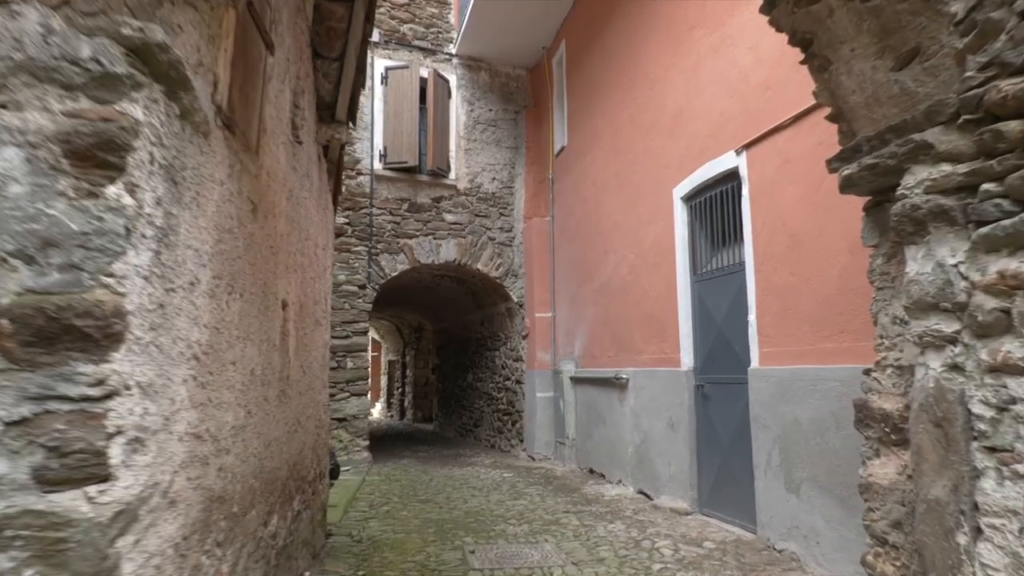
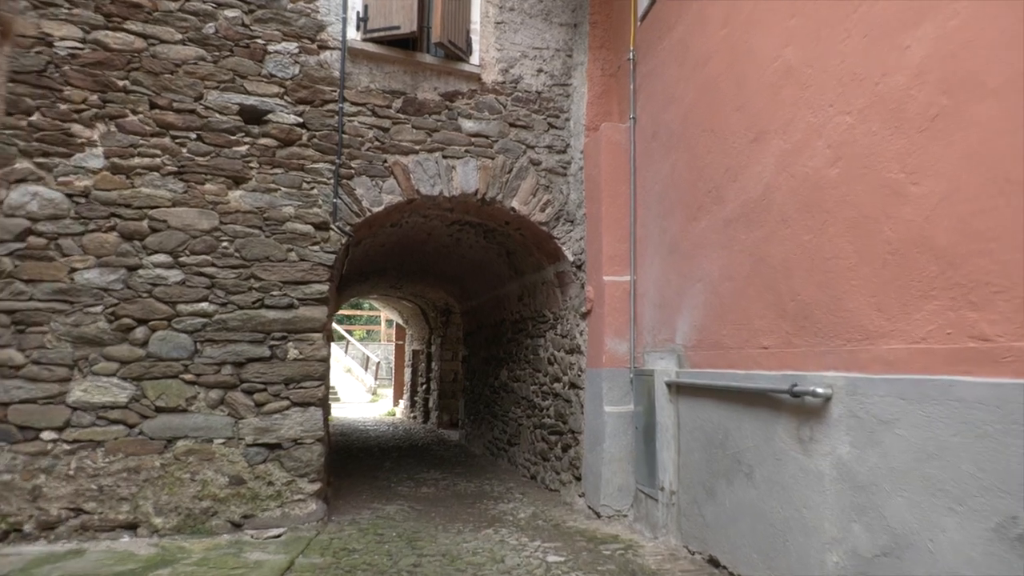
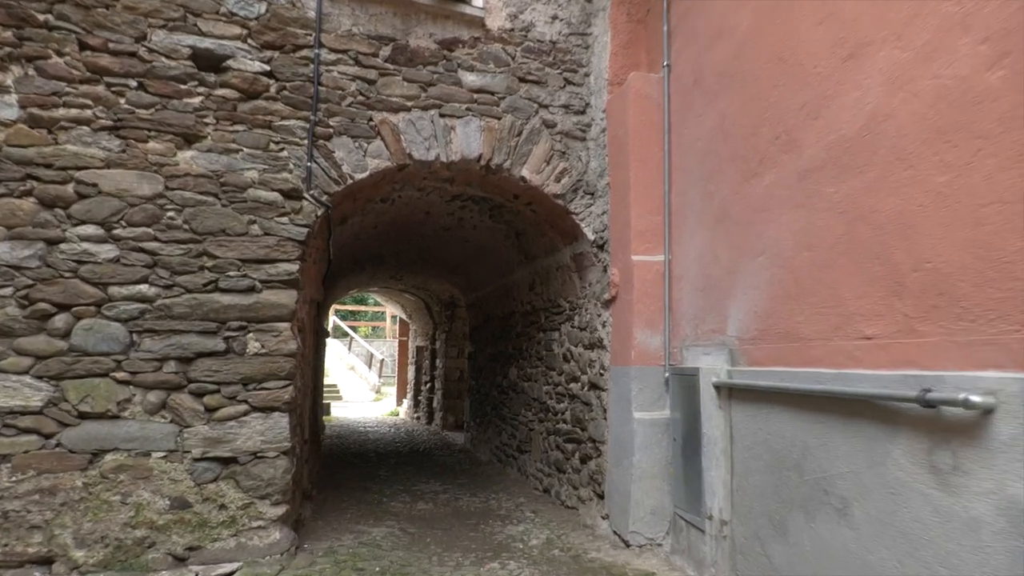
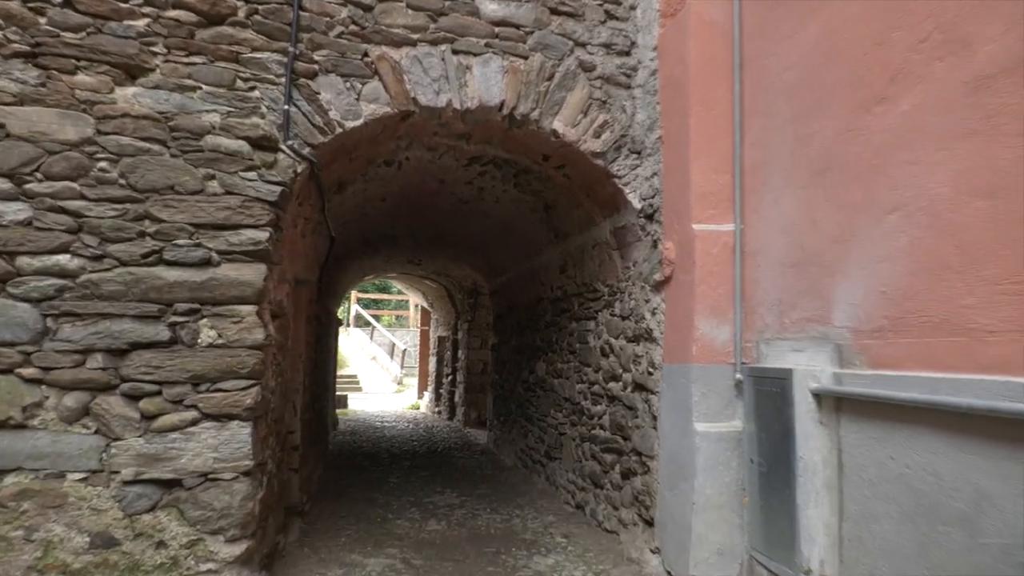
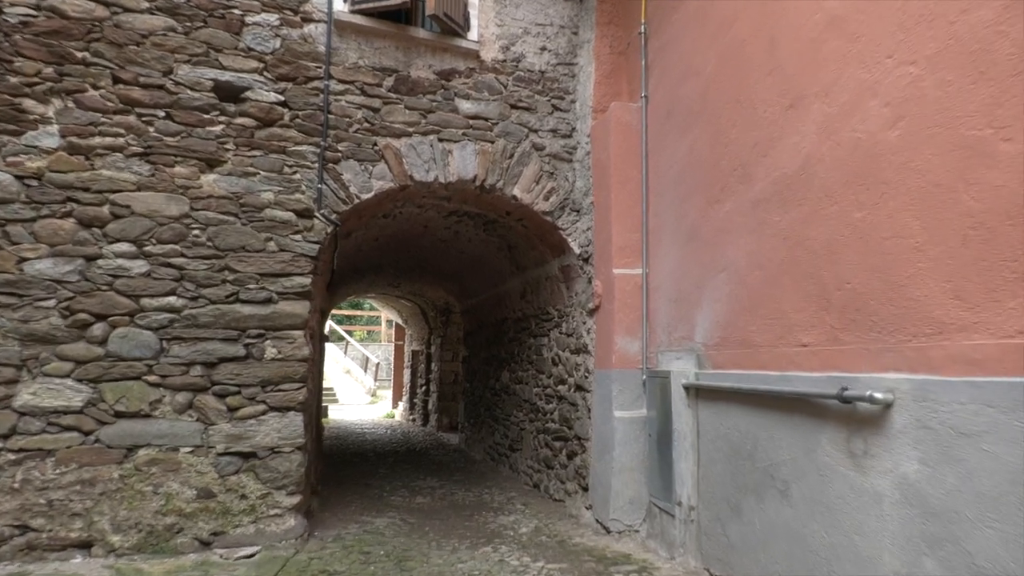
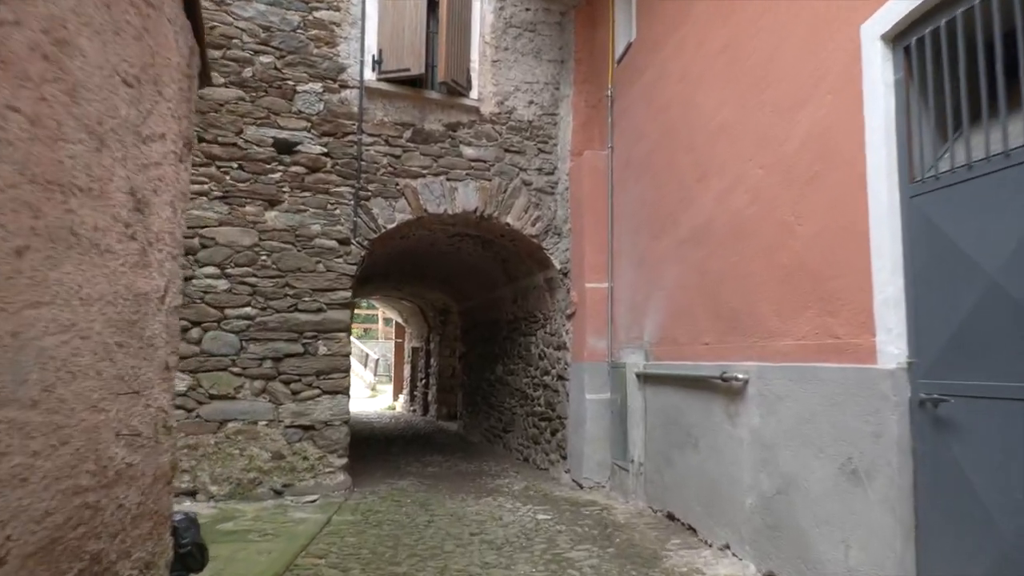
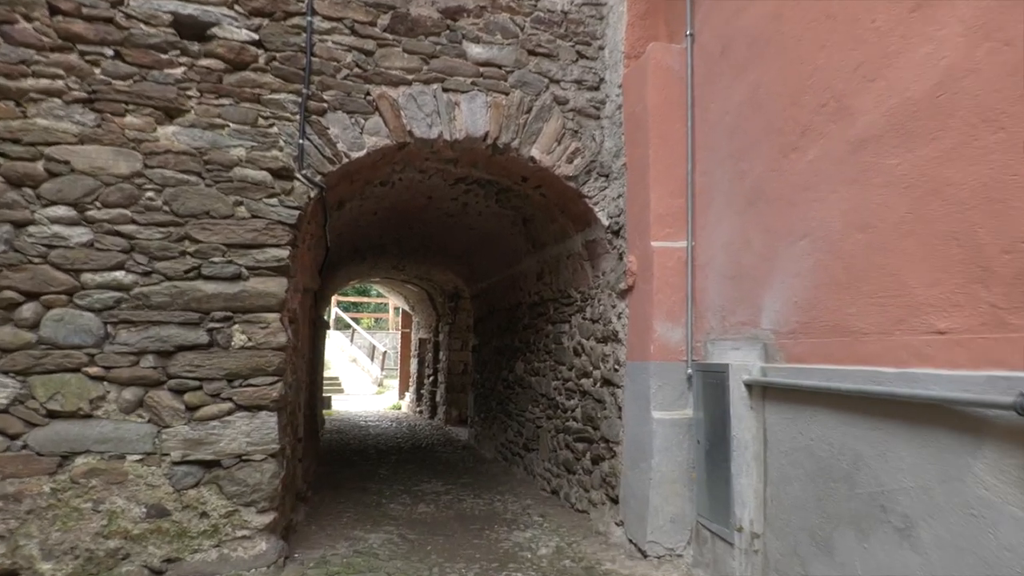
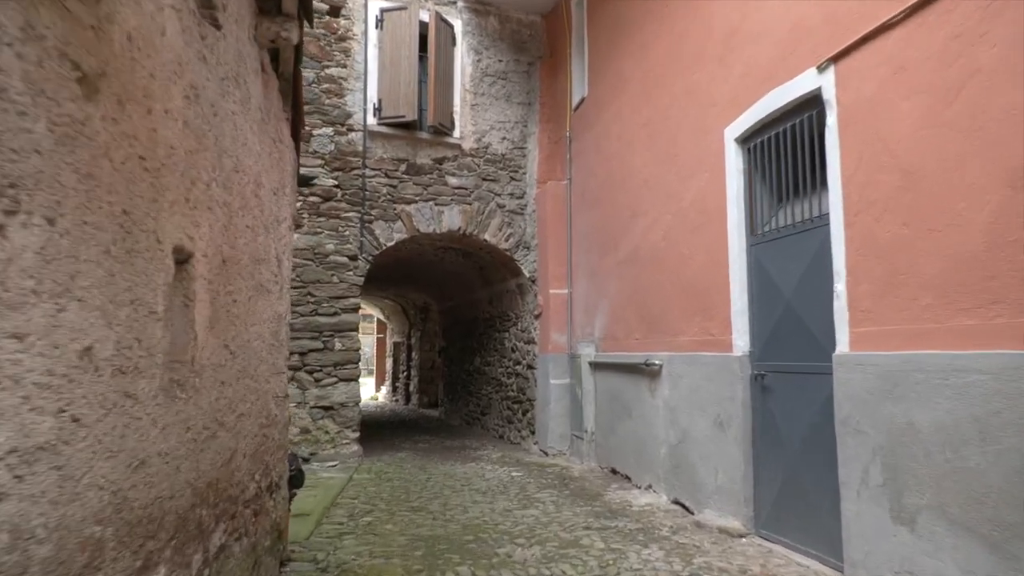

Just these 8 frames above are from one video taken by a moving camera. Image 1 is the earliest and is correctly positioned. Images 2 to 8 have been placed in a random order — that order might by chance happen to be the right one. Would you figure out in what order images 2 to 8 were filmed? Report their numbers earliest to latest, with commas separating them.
8, 6, 2, 5, 3, 7, 4
